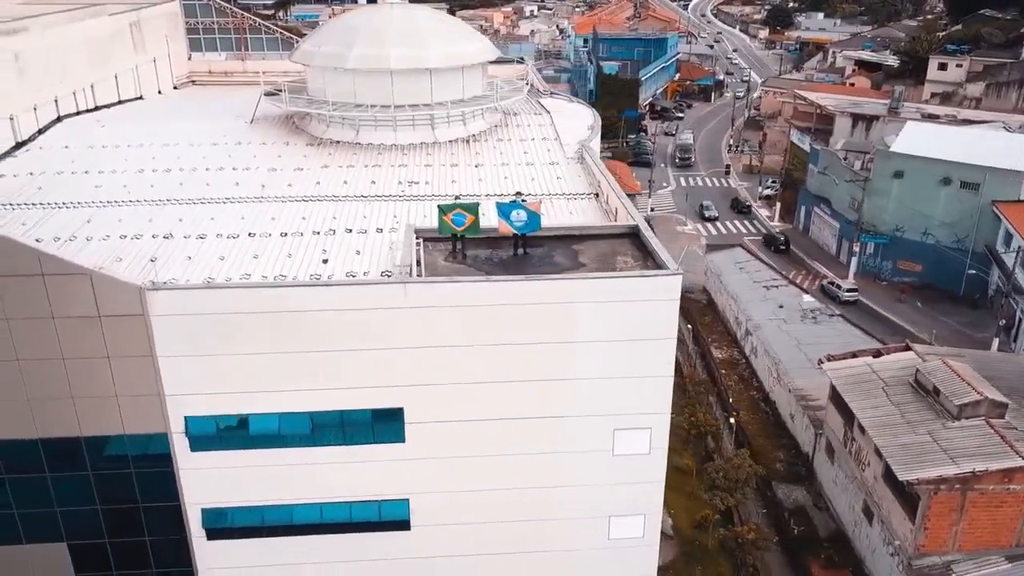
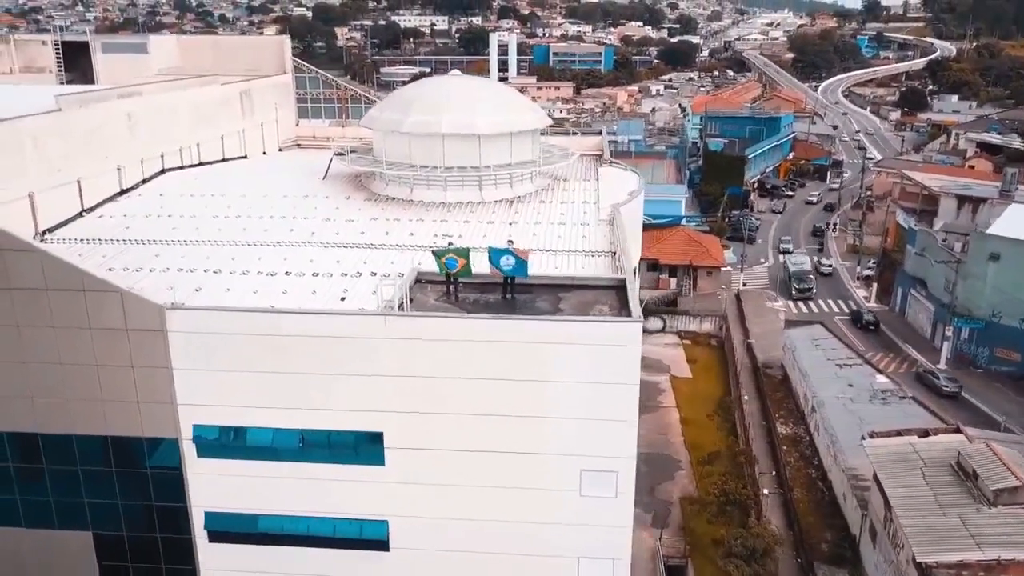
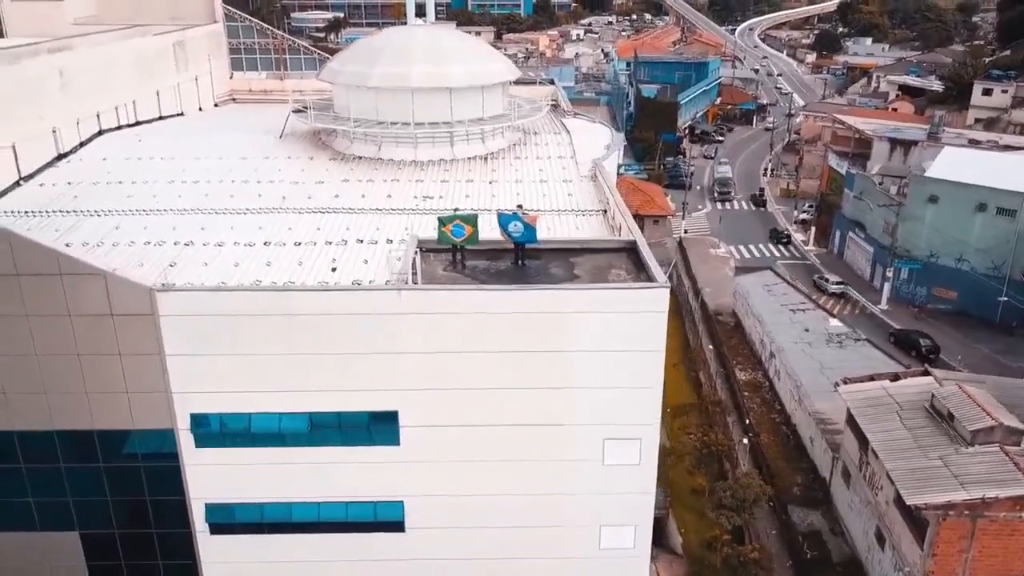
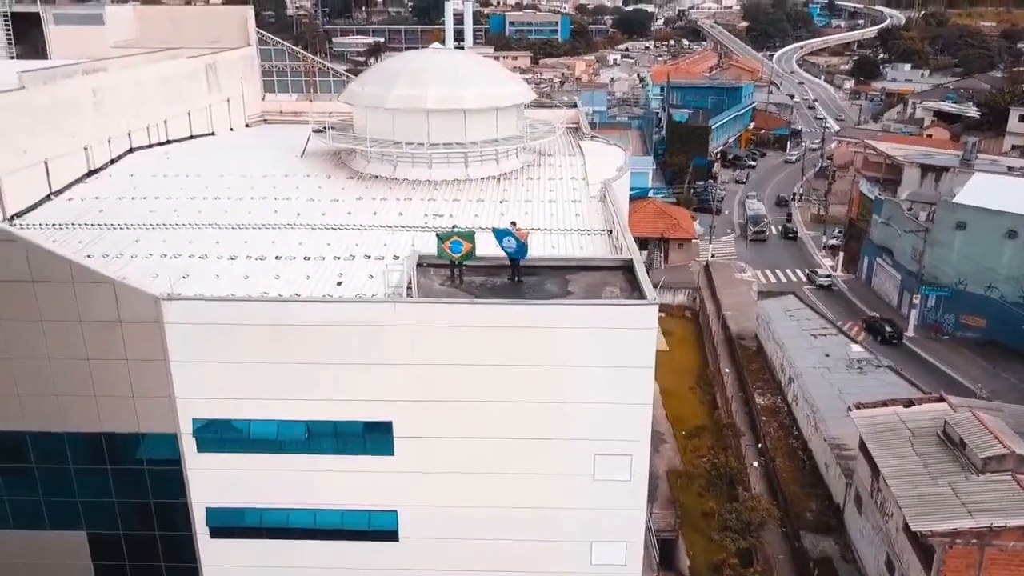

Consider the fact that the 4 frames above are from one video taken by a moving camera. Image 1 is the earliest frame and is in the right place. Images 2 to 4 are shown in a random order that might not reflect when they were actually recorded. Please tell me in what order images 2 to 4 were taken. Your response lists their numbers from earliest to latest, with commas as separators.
3, 4, 2
